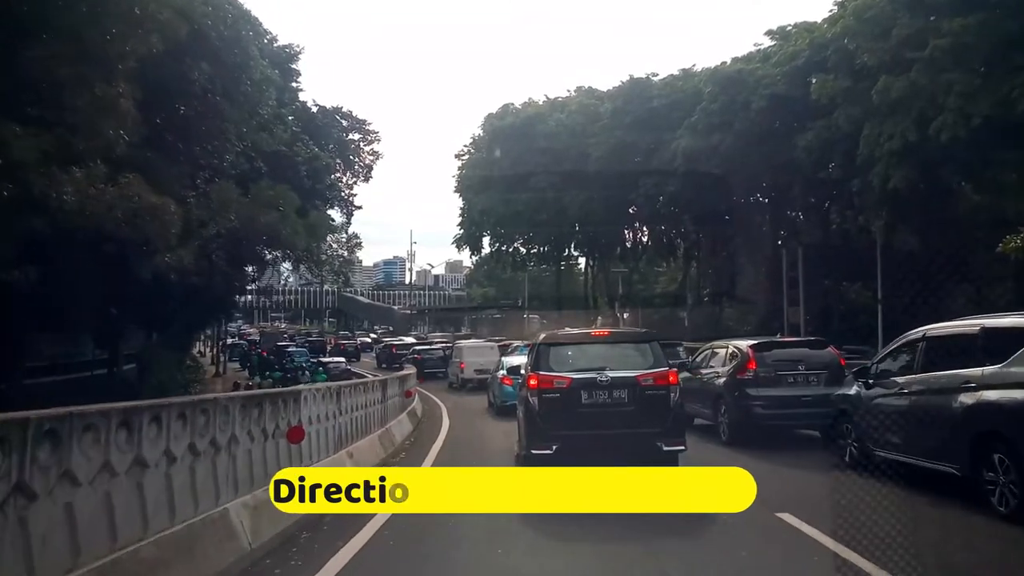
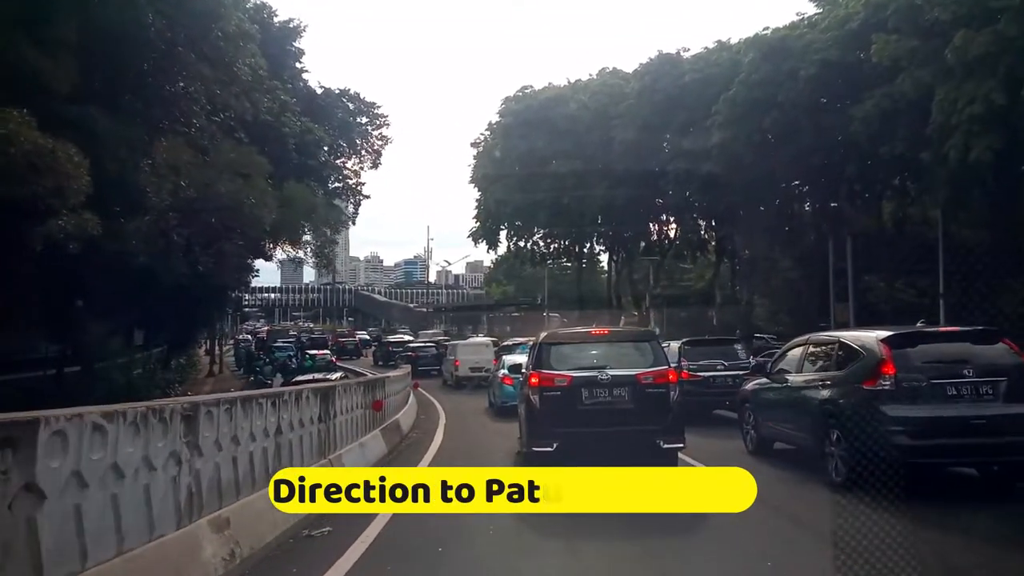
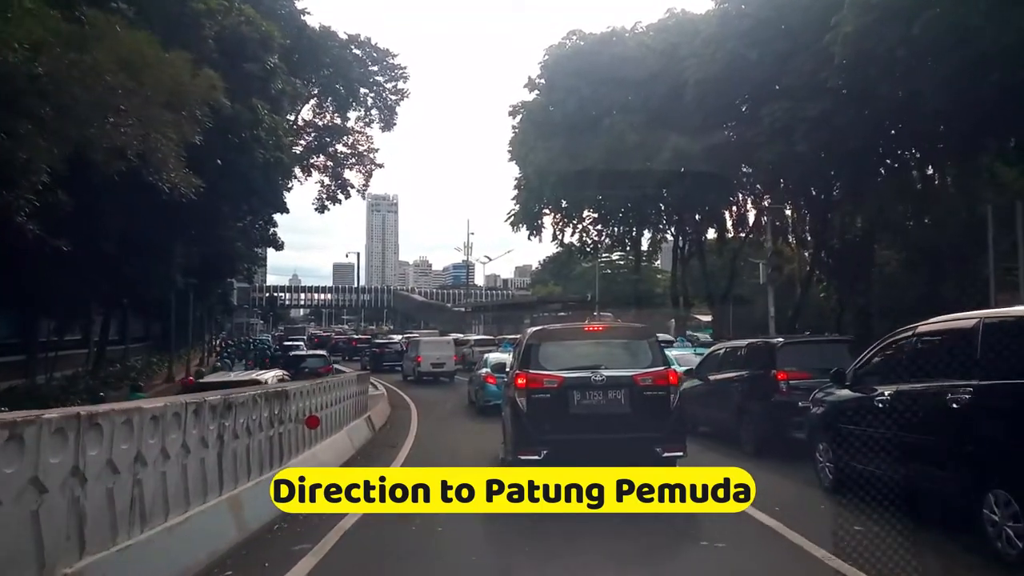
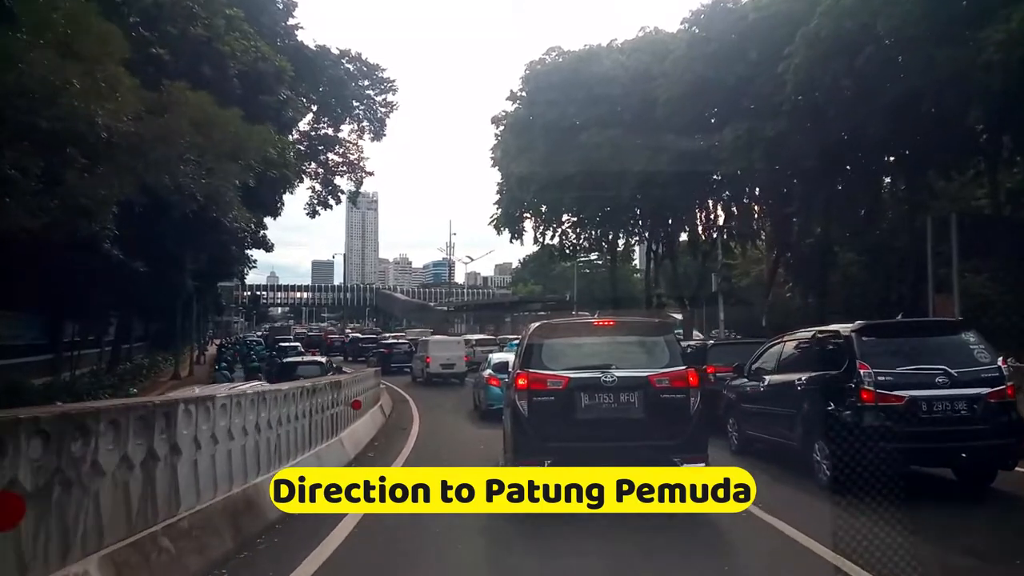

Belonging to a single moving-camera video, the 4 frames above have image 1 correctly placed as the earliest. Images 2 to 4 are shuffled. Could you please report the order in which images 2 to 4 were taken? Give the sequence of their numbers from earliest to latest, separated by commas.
2, 4, 3
